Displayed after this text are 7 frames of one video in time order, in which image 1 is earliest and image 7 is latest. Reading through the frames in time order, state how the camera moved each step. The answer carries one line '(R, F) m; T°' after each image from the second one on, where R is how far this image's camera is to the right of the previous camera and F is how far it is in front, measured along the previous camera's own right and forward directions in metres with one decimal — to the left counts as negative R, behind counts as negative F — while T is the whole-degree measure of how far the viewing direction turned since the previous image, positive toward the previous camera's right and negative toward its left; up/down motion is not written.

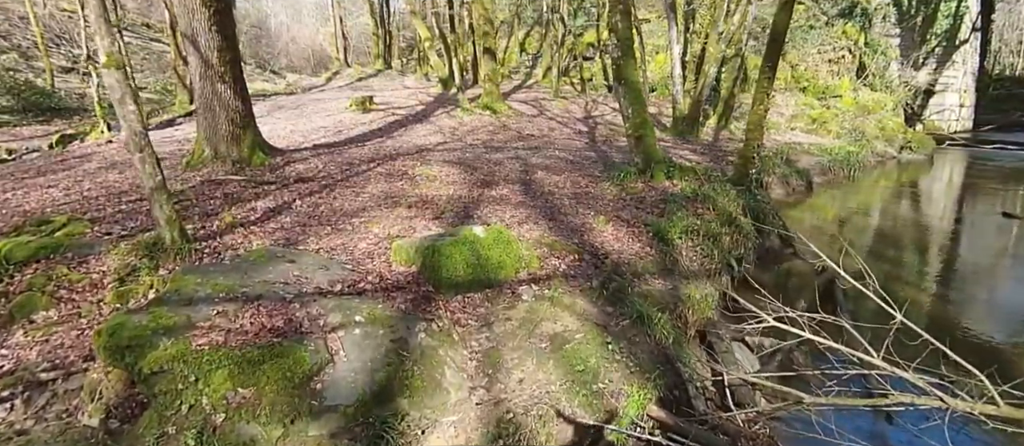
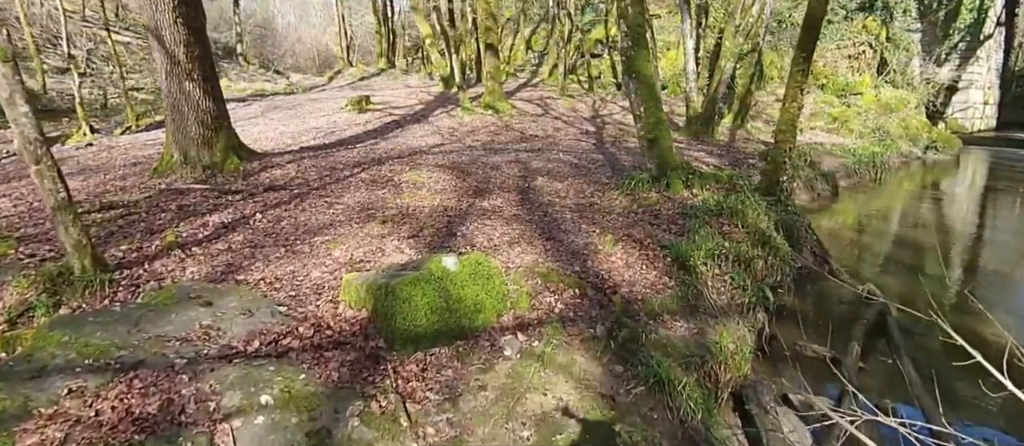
(+0.3, +1.5) m; -1°
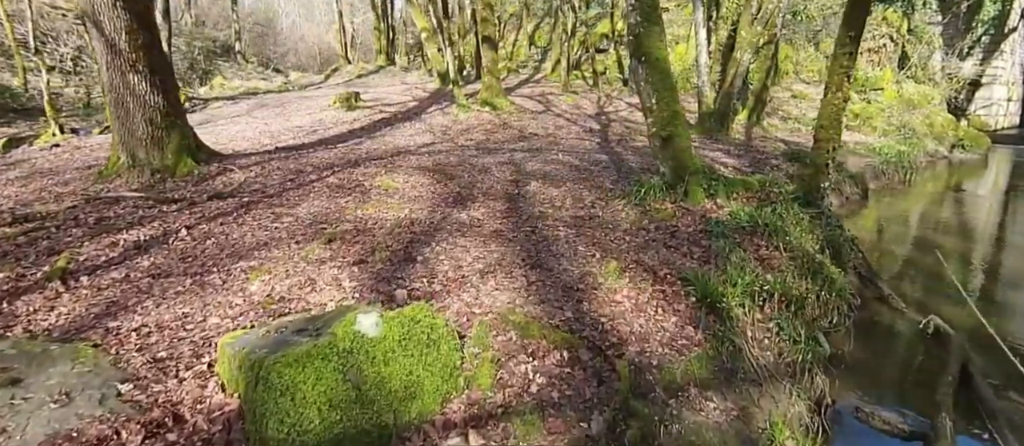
(+0.3, +1.8) m; -1°
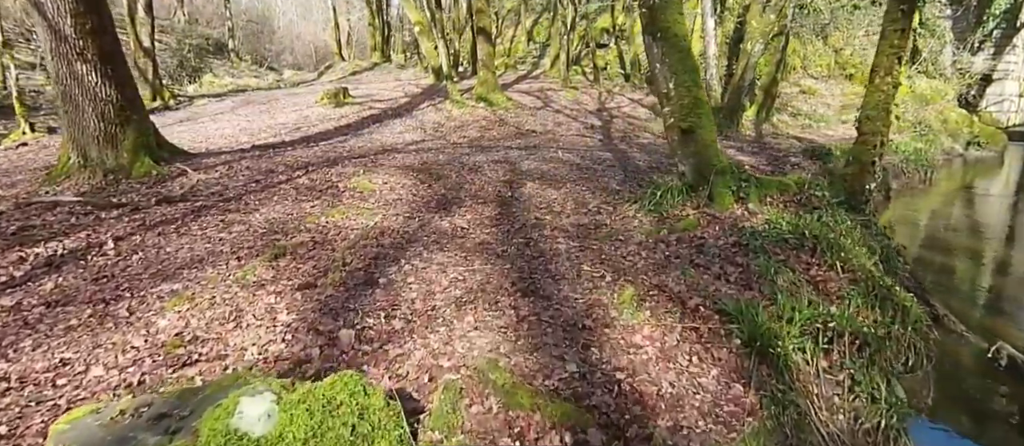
(+0.1, +1.2) m; 0°
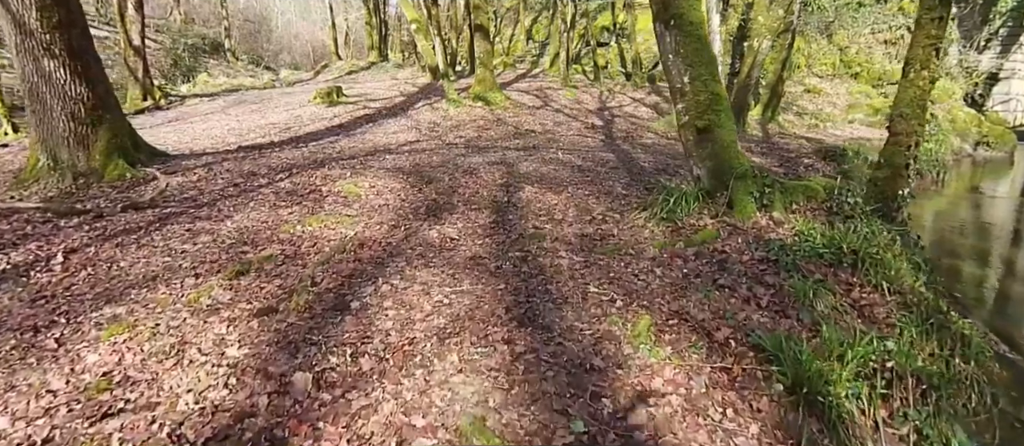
(0.0, +0.7) m; 0°
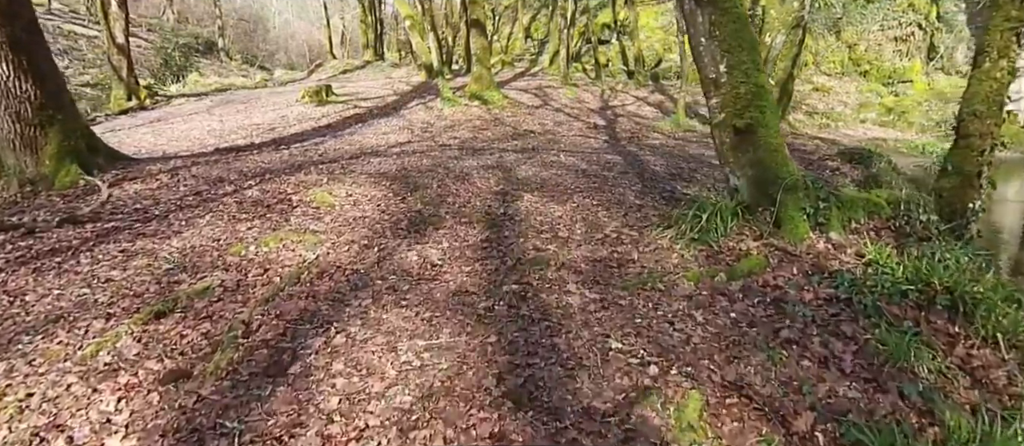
(0.0, +1.0) m; 0°
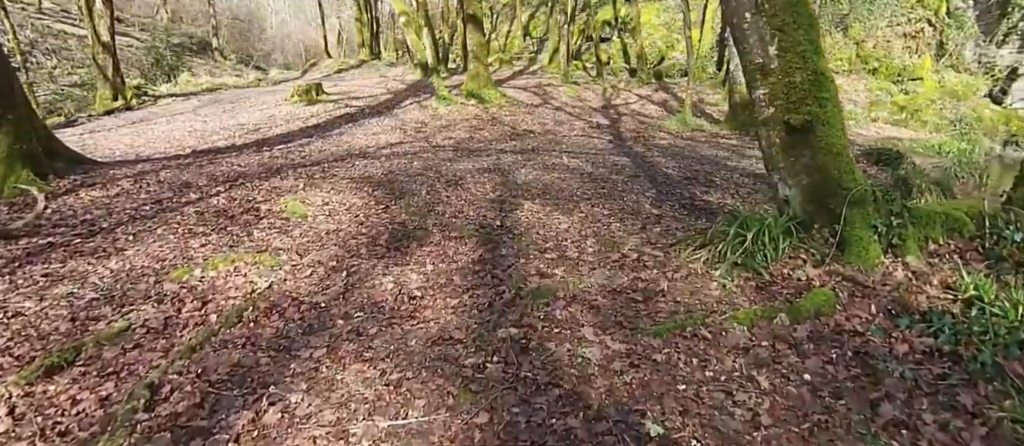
(0.0, +0.9) m; 0°
